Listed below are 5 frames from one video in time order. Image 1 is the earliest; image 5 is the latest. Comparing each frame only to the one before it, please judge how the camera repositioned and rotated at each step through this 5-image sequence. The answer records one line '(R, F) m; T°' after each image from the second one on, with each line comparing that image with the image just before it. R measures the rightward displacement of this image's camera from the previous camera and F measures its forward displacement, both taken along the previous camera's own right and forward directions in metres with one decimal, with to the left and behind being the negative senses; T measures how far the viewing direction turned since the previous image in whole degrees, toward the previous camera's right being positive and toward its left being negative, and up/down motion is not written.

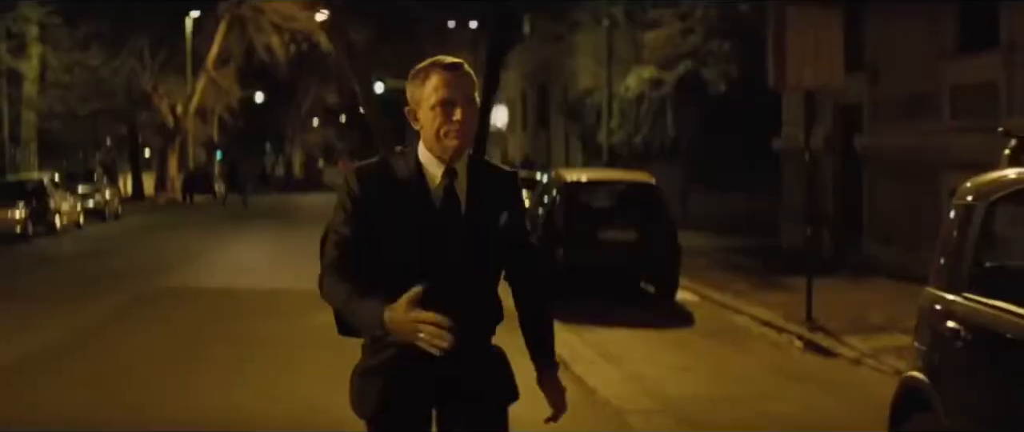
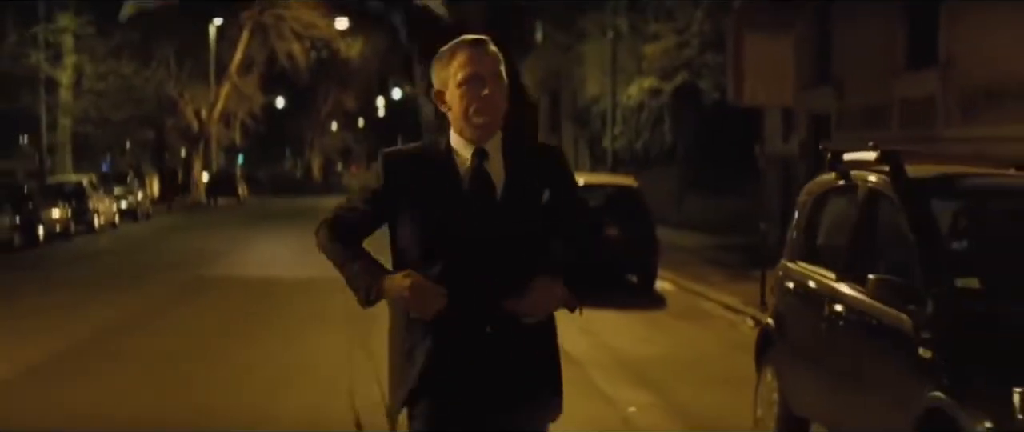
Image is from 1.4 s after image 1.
(+0.3, -2.3) m; -1°
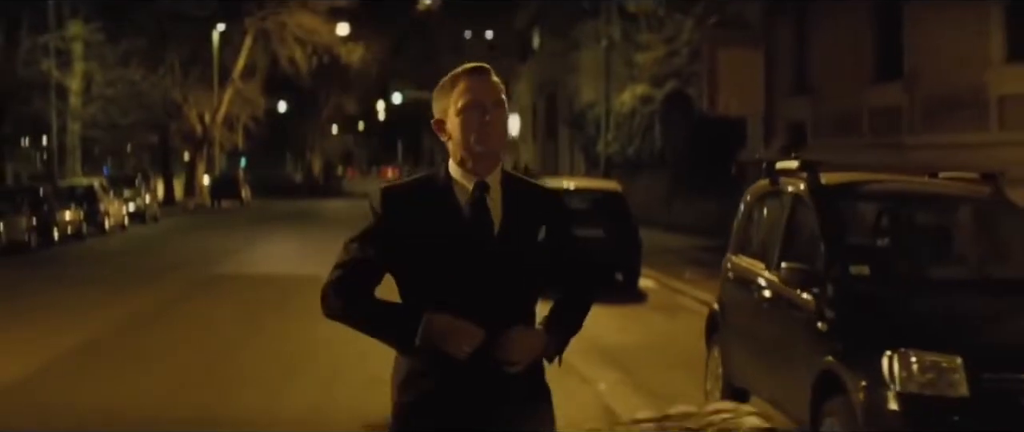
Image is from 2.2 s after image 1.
(+0.1, -1.3) m; 0°
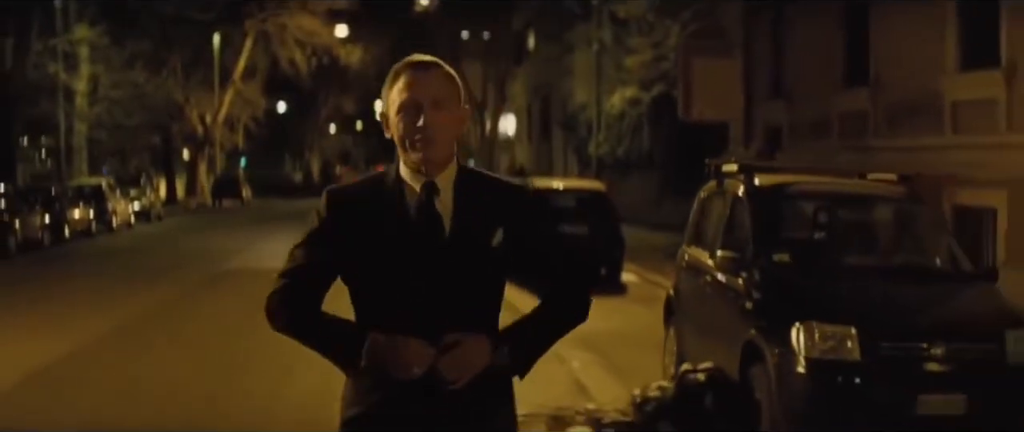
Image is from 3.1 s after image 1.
(+0.1, -1.3) m; 0°
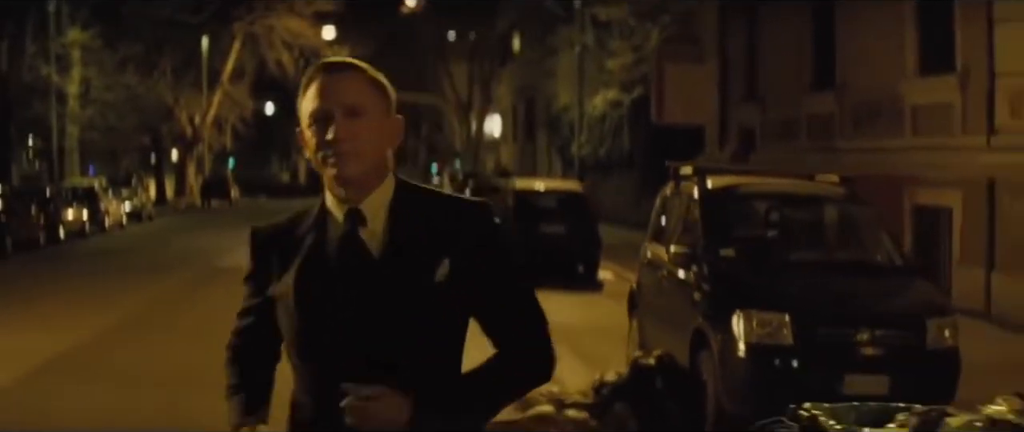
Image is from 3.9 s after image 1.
(+0.1, -0.9) m; 0°
